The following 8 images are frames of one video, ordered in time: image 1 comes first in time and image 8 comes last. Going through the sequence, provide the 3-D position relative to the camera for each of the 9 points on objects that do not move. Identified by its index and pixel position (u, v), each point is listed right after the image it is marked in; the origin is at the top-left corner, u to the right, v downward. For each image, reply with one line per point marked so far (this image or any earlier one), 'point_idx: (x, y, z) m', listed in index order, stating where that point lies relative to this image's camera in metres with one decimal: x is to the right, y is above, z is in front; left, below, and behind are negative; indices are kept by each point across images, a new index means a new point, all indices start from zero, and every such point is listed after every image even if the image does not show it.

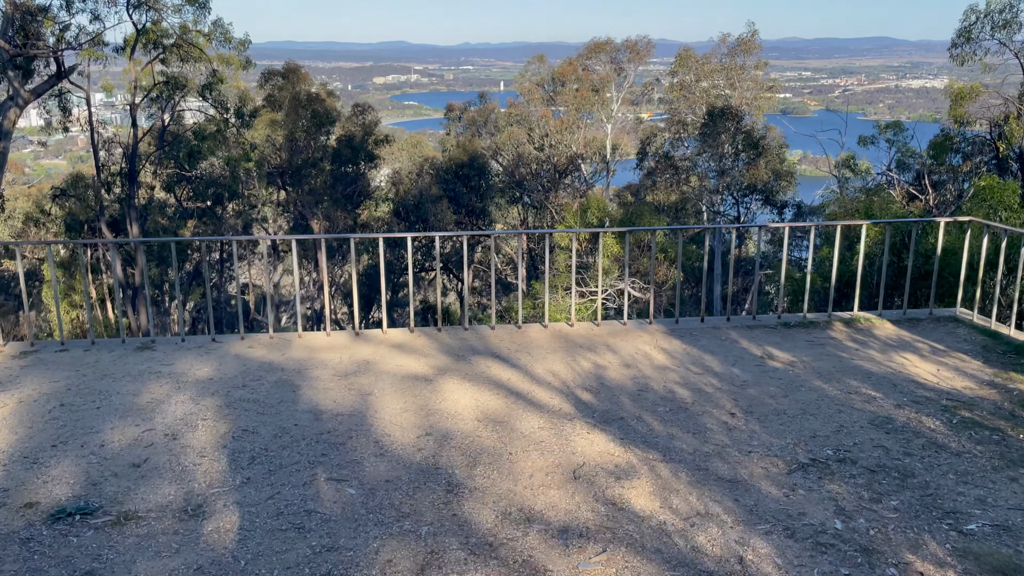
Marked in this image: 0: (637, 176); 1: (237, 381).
0: (+2.6, +2.3, +16.9) m
1: (-1.2, -0.4, +3.5) m
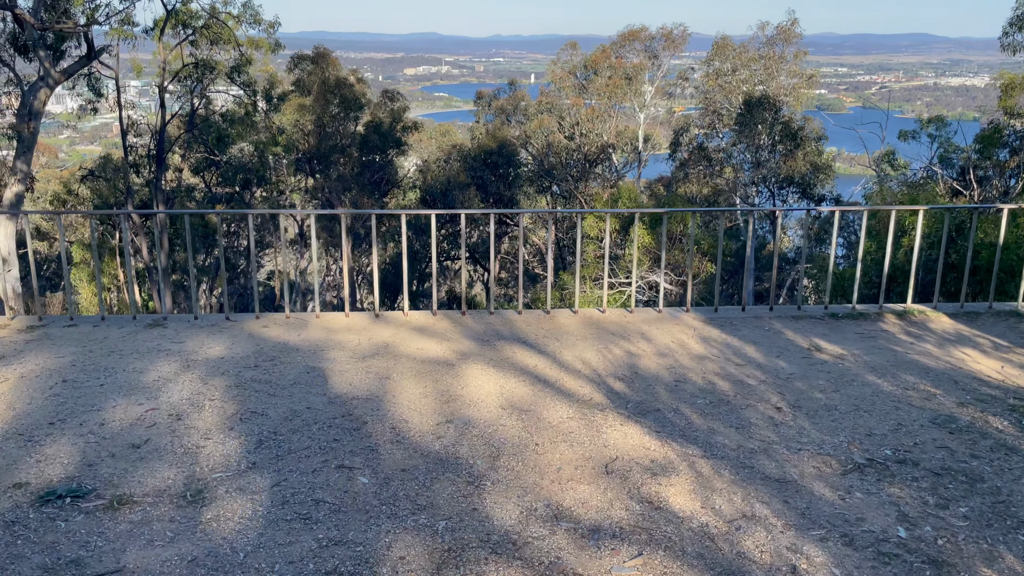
0: (+3.2, +2.5, +16.5) m
1: (-1.1, -0.3, +3.3) m
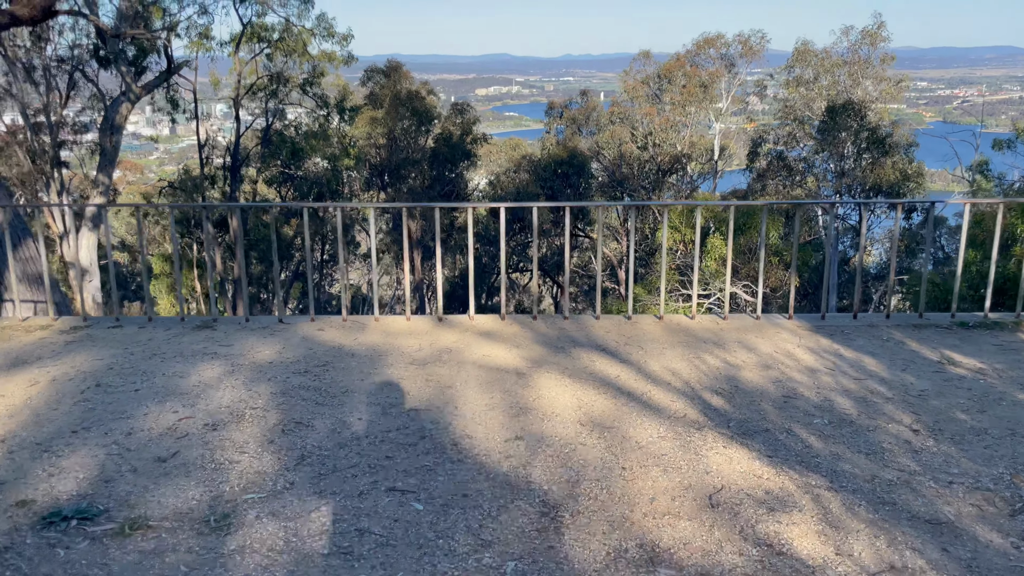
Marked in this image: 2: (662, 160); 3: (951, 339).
0: (+4.6, +2.2, +15.9) m
1: (-0.8, -0.3, +3.0) m
2: (+2.8, +2.4, +15.2) m
3: (+1.8, -0.2, +3.3) m
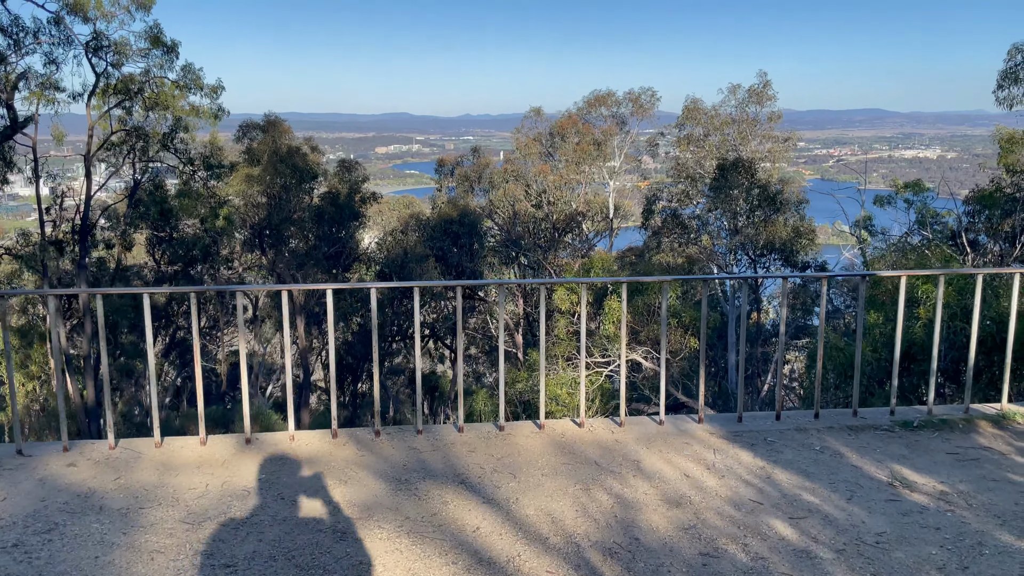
0: (+2.5, +1.0, +15.6) m
1: (-1.3, -0.6, +2.0) m
2: (+0.8, +1.3, +14.7) m
3: (+1.2, -0.5, +2.6) m
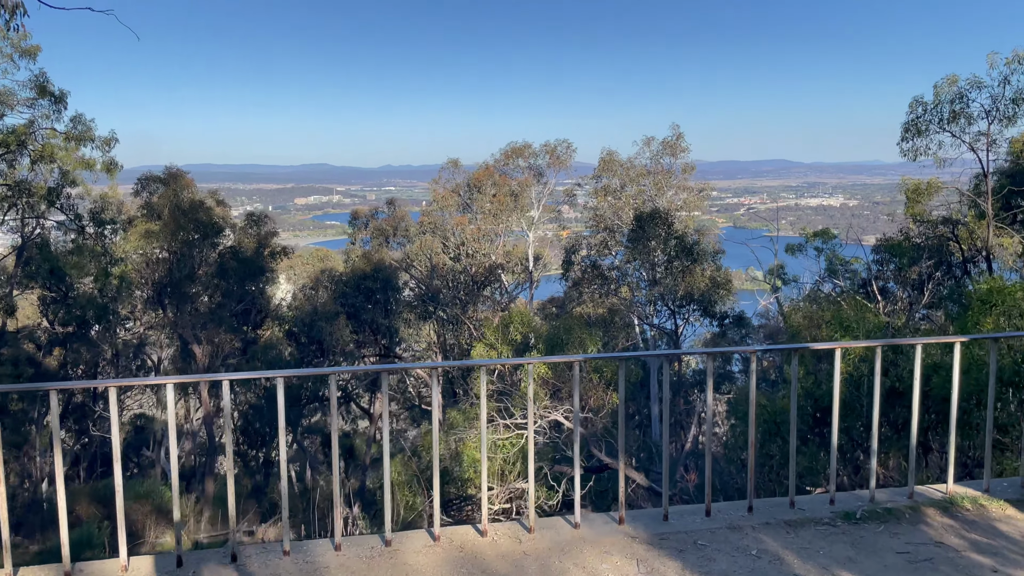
0: (+1.0, 0.0, +15.4) m
1: (-1.5, -0.8, +1.5) m
2: (-0.6, +0.3, +14.4) m
3: (+0.9, -0.7, +2.3) m
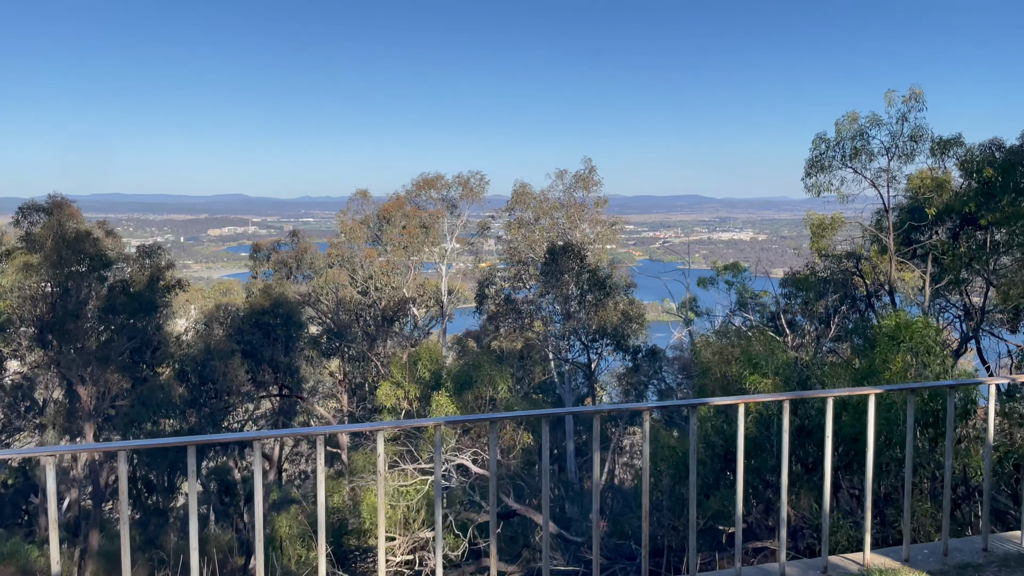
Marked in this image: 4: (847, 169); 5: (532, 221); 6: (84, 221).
0: (-0.7, -0.6, +15.0) m
1: (-1.8, -0.9, +0.9) m
2: (-2.2, -0.3, +13.9) m
3: (+0.6, -0.9, +1.9) m
4: (+4.0, +1.4, +9.7) m
5: (+0.4, +1.3, +15.4) m
6: (-7.0, +1.1, +13.2) m
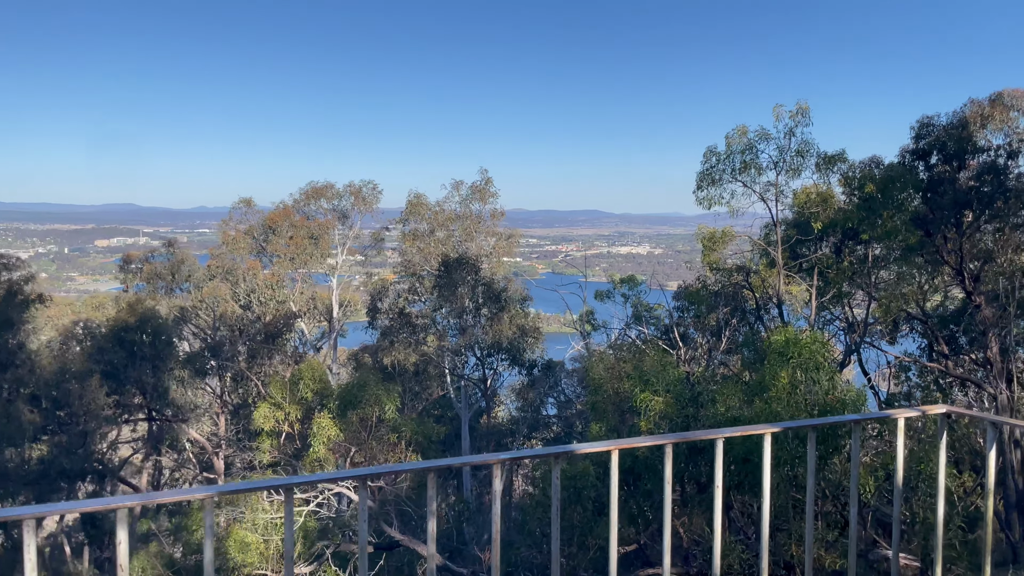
0: (-2.6, -0.9, +14.4) m
1: (-2.0, -1.0, +0.2) m
2: (-3.9, -0.5, +13.1) m
3: (+0.2, -0.9, +1.6) m
4: (+2.7, +1.3, +9.8) m
5: (-1.6, +1.1, +14.9) m
6: (-8.7, +0.9, +11.9) m
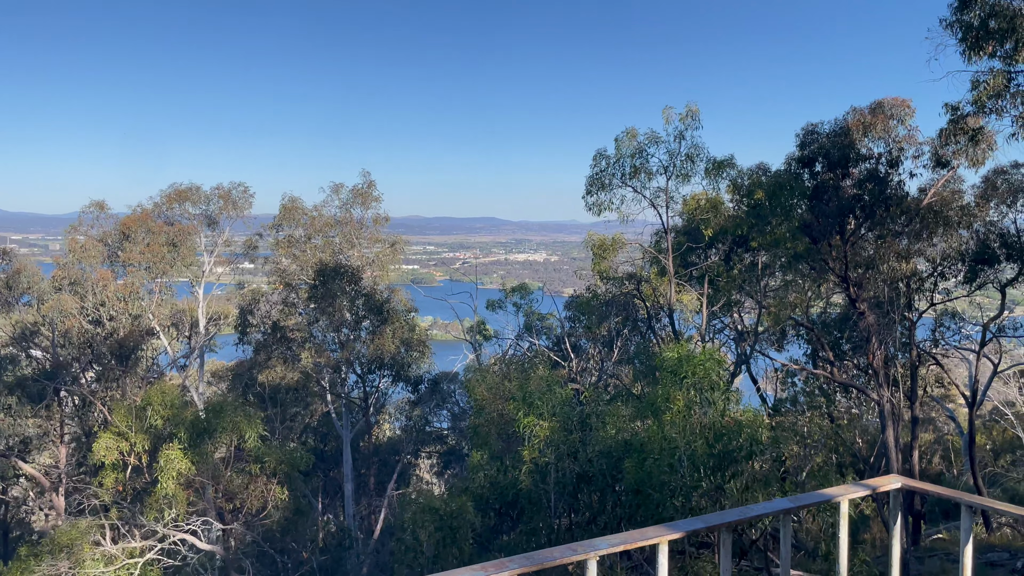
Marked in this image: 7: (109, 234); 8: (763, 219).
0: (-4.5, -1.1, +13.3) m
1: (-2.1, -1.0, -0.7) m
2: (-5.7, -0.7, +11.8) m
3: (-0.1, -0.9, +0.9) m
4: (+1.3, +1.2, +9.4) m
5: (-3.6, +0.9, +13.9) m
6: (-10.2, +0.7, +10.0) m
7: (-6.6, +0.9, +13.3) m
8: (+2.9, +0.8, +9.5) m
